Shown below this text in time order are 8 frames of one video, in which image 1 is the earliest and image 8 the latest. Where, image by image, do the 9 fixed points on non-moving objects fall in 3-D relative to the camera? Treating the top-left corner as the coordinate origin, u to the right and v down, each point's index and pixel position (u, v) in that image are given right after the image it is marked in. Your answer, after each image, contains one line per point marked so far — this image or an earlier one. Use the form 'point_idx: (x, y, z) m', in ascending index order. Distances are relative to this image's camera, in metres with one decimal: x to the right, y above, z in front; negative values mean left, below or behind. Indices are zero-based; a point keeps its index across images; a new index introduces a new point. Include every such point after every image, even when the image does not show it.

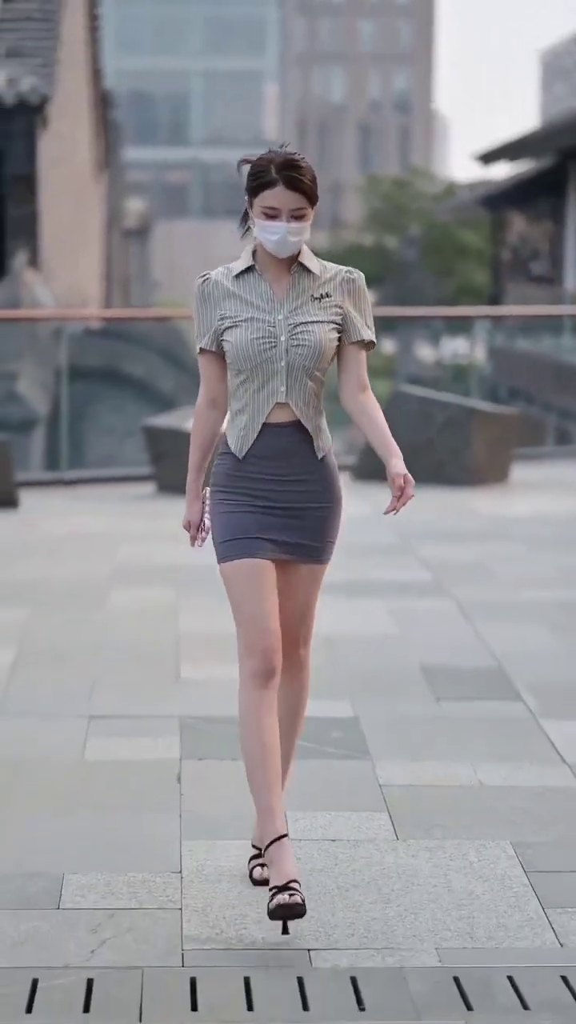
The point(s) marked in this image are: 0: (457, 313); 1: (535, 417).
0: (+1.1, +1.2, +14.0) m
1: (+1.5, +0.6, +13.9) m
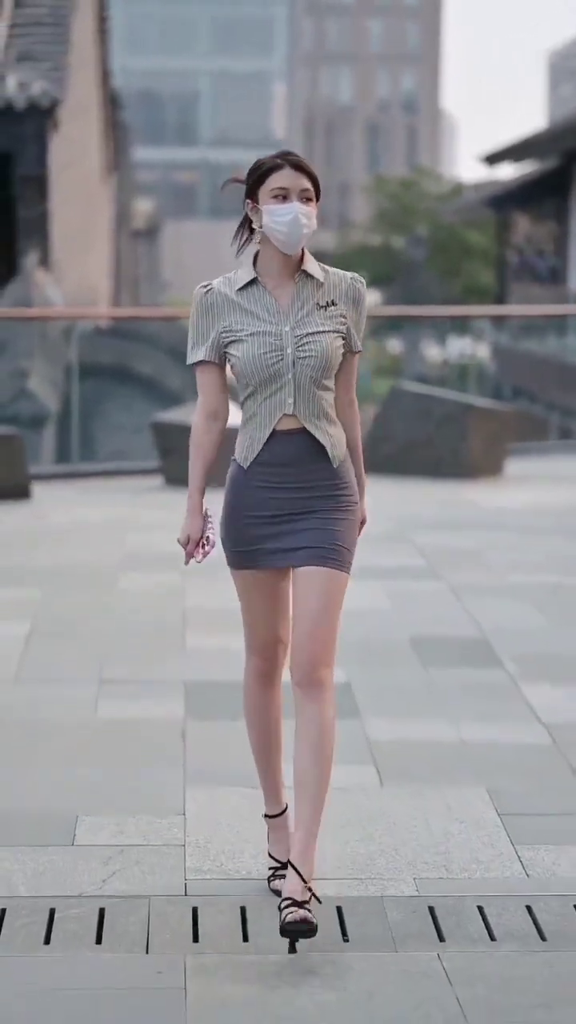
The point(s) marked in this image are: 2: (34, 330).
0: (+1.1, +1.3, +14.4) m
1: (+1.5, +0.6, +14.3) m
2: (-1.5, +1.1, +13.6) m
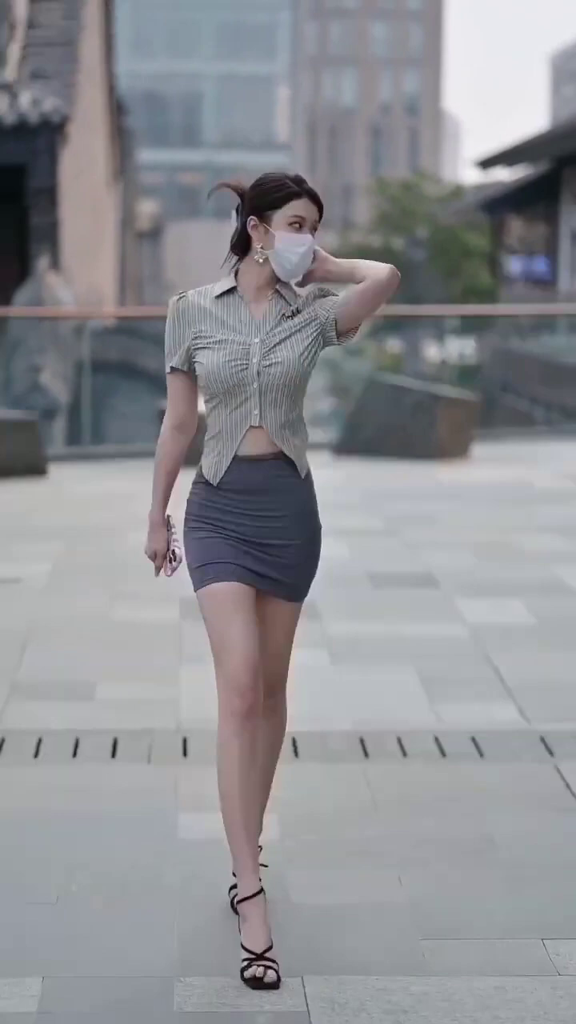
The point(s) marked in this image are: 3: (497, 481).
0: (+1.2, +1.3, +14.1) m
1: (+1.7, +0.6, +14.0) m
2: (-1.4, +1.1, +13.4) m
3: (+1.3, +0.2, +13.6) m
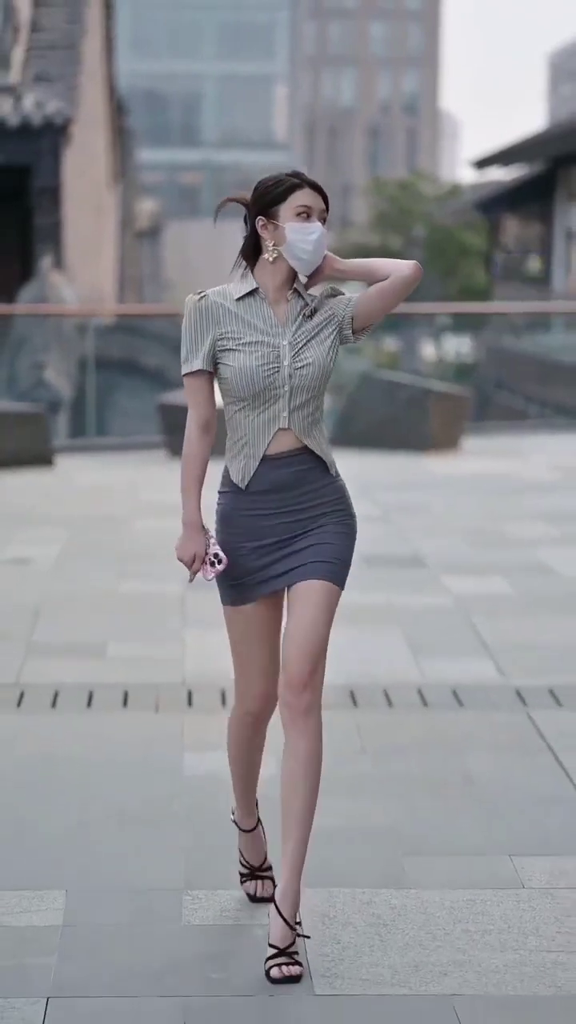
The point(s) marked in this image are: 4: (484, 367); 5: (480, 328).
0: (+1.2, +1.3, +14.6) m
1: (+1.6, +0.7, +14.5) m
2: (-1.4, +1.1, +13.9) m
3: (+1.2, +0.2, +14.1) m
4: (+1.4, +1.1, +16.8) m
5: (+1.4, +1.4, +16.8) m
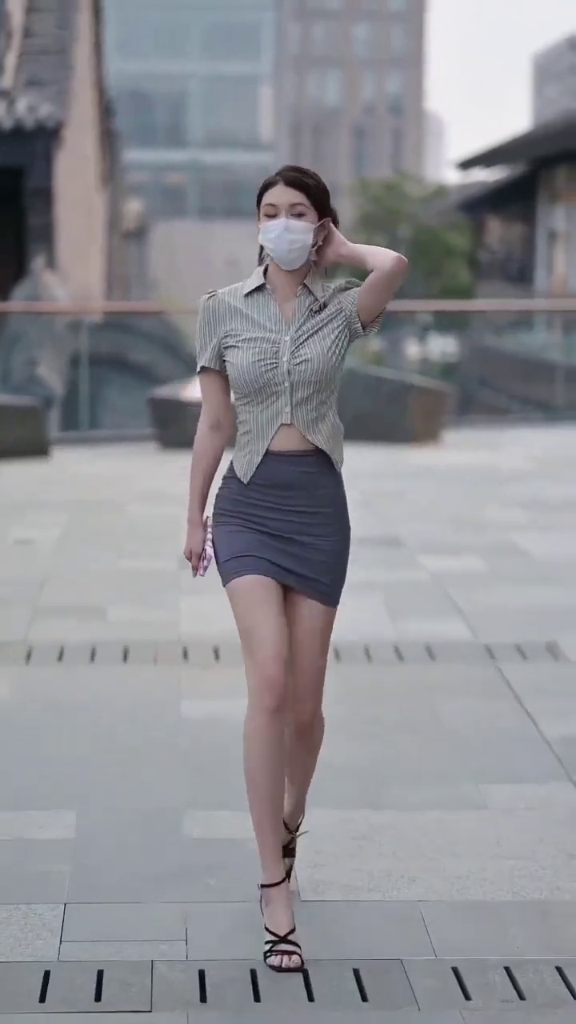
0: (+1.1, +1.4, +15.2) m
1: (+1.5, +0.7, +15.1) m
2: (-1.5, +1.2, +14.4) m
3: (+1.2, +0.3, +14.7) m
4: (+1.3, +1.1, +17.4) m
5: (+1.3, +1.4, +17.4) m
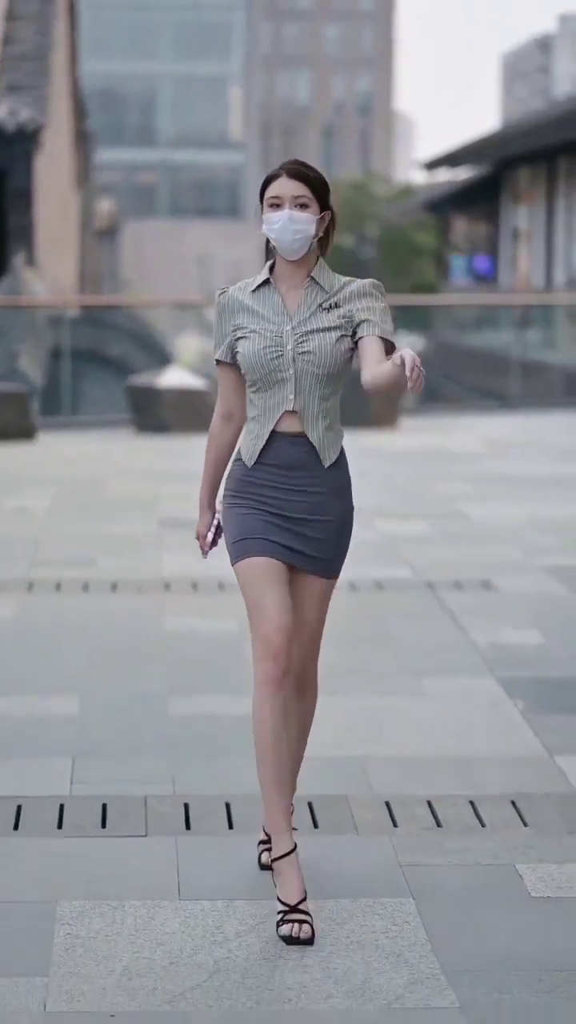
0: (+0.8, +1.5, +16.3) m
1: (+1.3, +0.9, +16.2) m
2: (-1.7, +1.4, +15.5) m
3: (+0.9, +0.5, +15.8) m
4: (+1.1, +1.3, +18.5) m
5: (+1.1, +1.6, +18.5) m
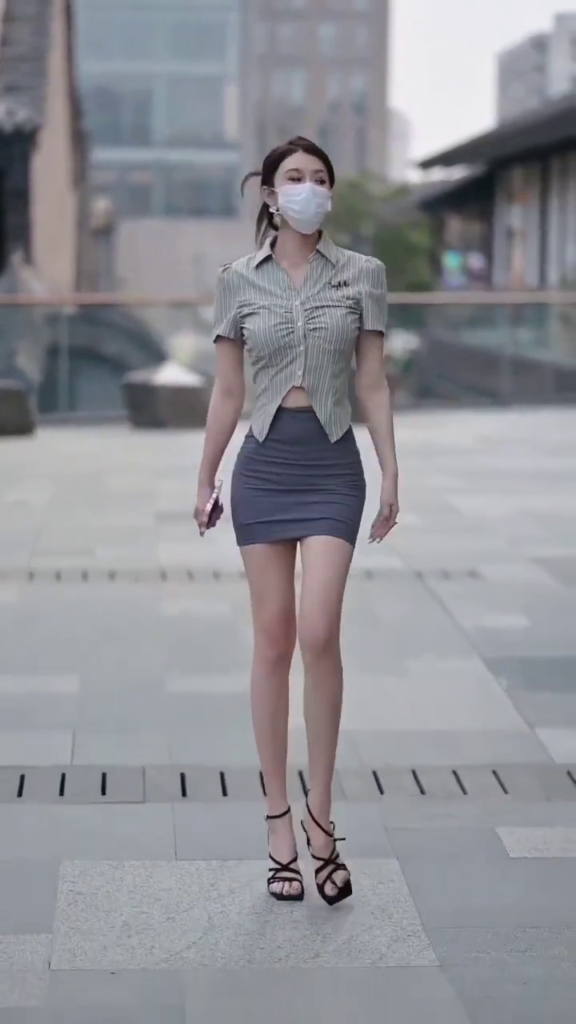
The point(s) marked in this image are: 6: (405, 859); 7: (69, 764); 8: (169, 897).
0: (+0.8, +1.6, +16.6) m
1: (+1.3, +0.9, +16.5) m
2: (-1.8, +1.4, +15.8) m
3: (+0.9, +0.5, +16.1) m
4: (+1.0, +1.3, +18.7) m
5: (+1.0, +1.6, +18.8) m
6: (+0.2, -0.7, +4.6) m
7: (-0.5, -0.6, +5.3) m
8: (-0.2, -0.7, +4.4) m
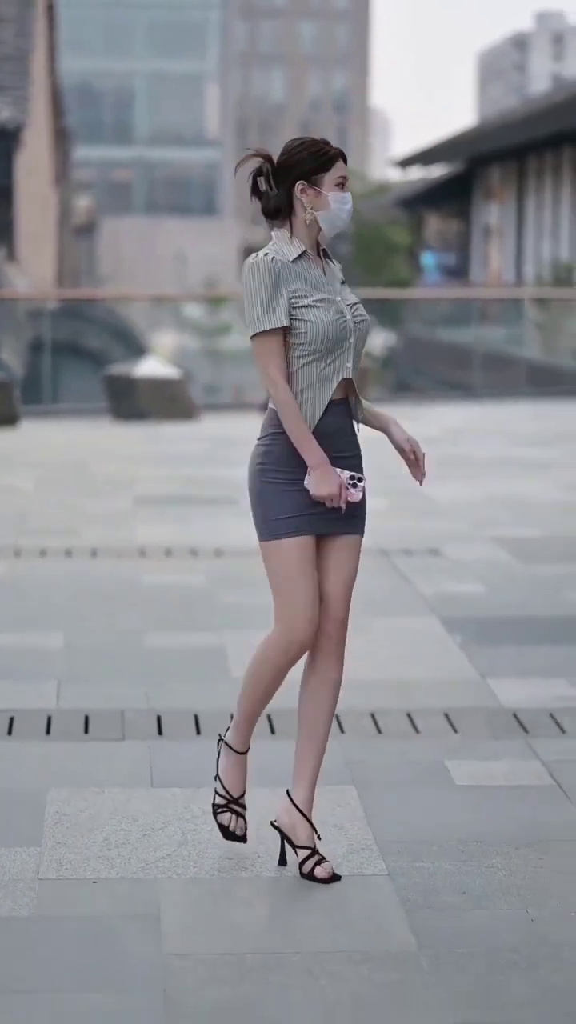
0: (+0.6, +1.7, +17.1) m
1: (+1.1, +1.0, +17.0) m
2: (-2.0, +1.5, +16.3) m
3: (+0.7, +0.6, +16.6) m
4: (+0.8, +1.4, +19.3) m
5: (+0.8, +1.7, +19.3) m
6: (+0.2, -0.6, +5.2) m
7: (-0.6, -0.5, +5.8) m
8: (-0.3, -0.7, +4.9) m
